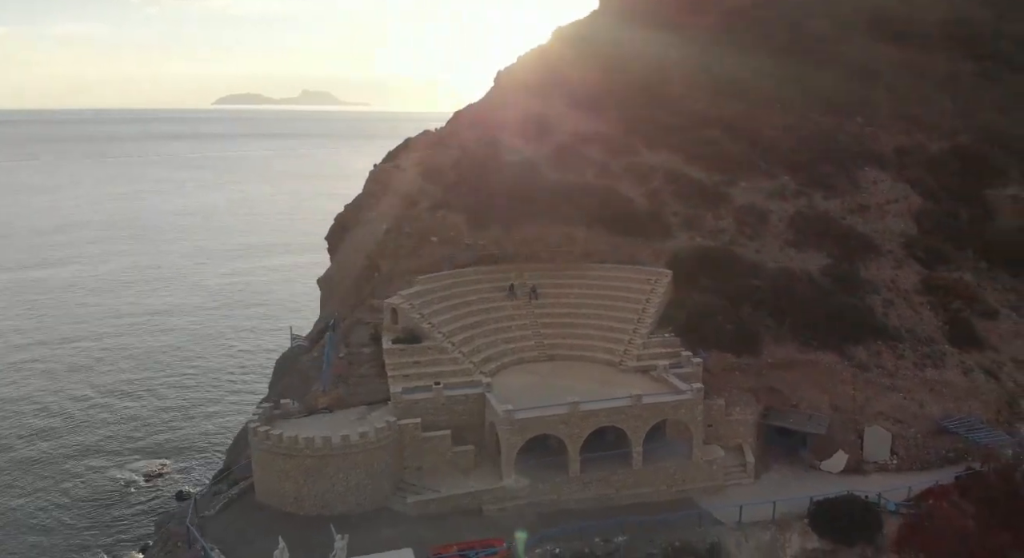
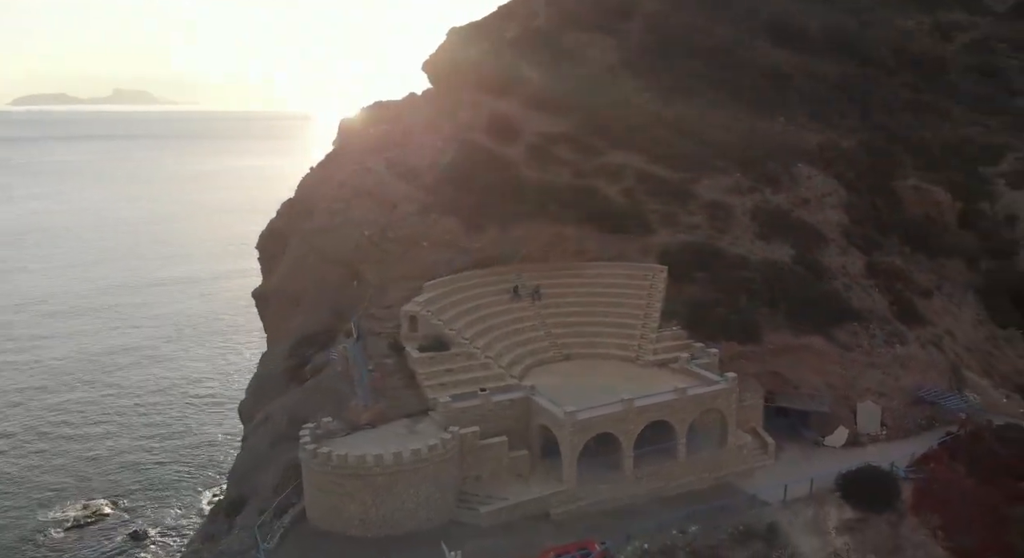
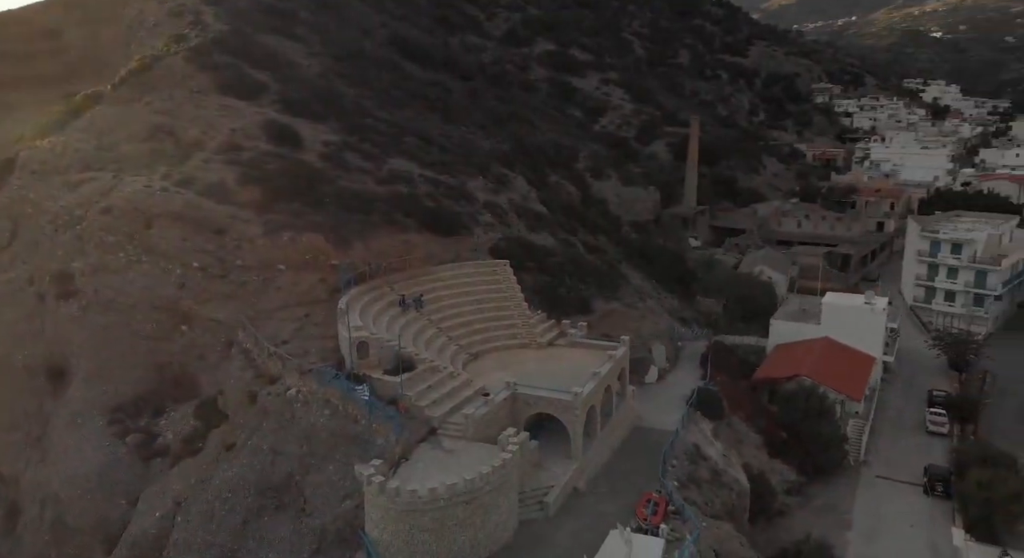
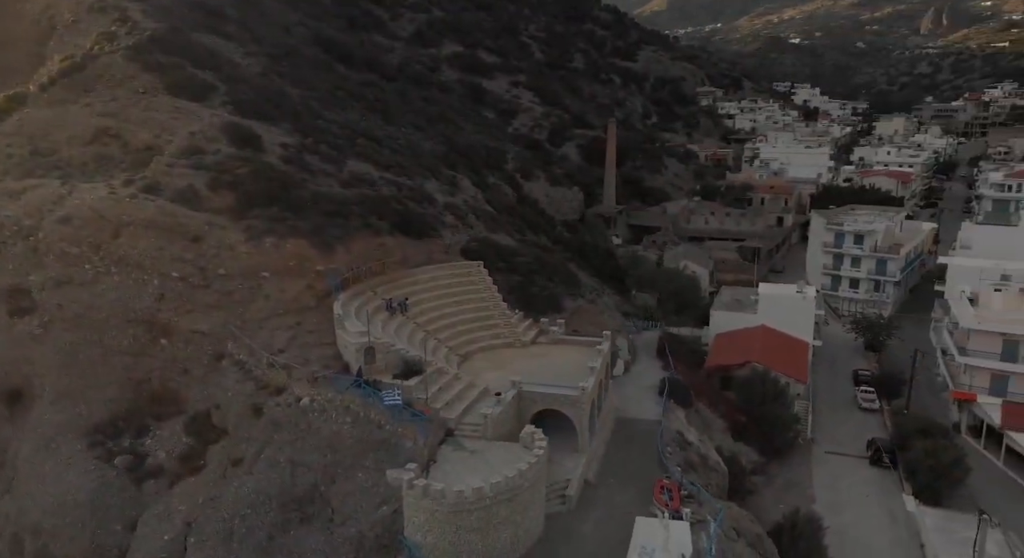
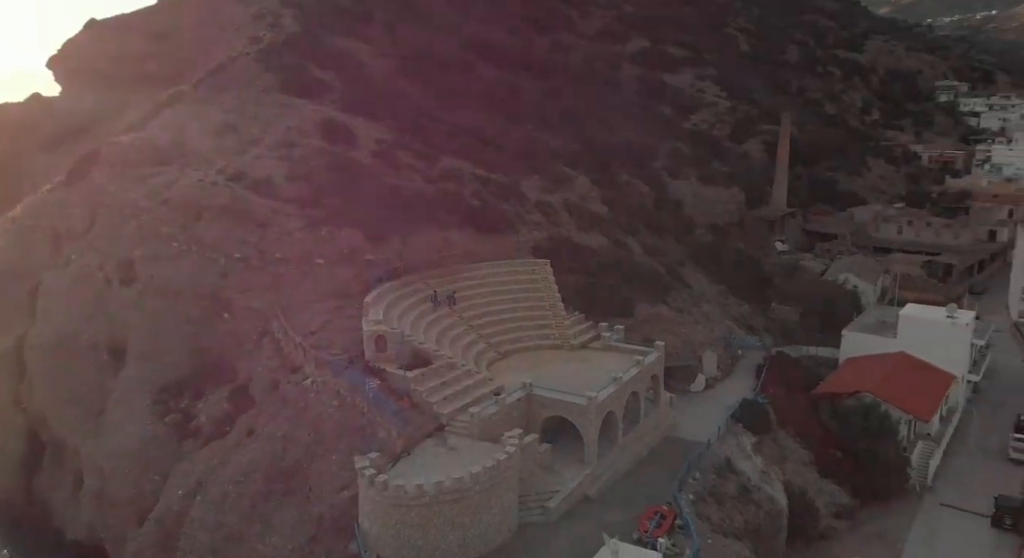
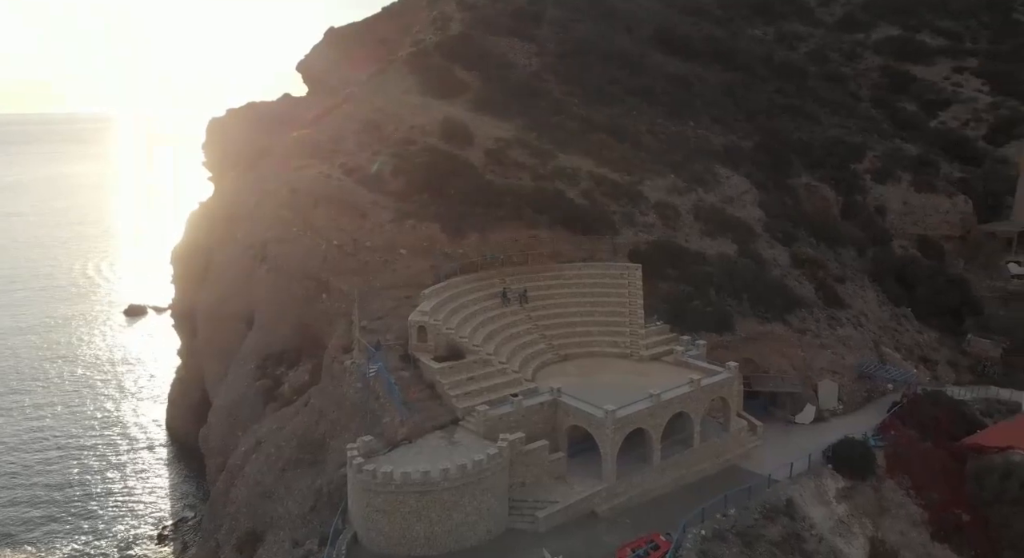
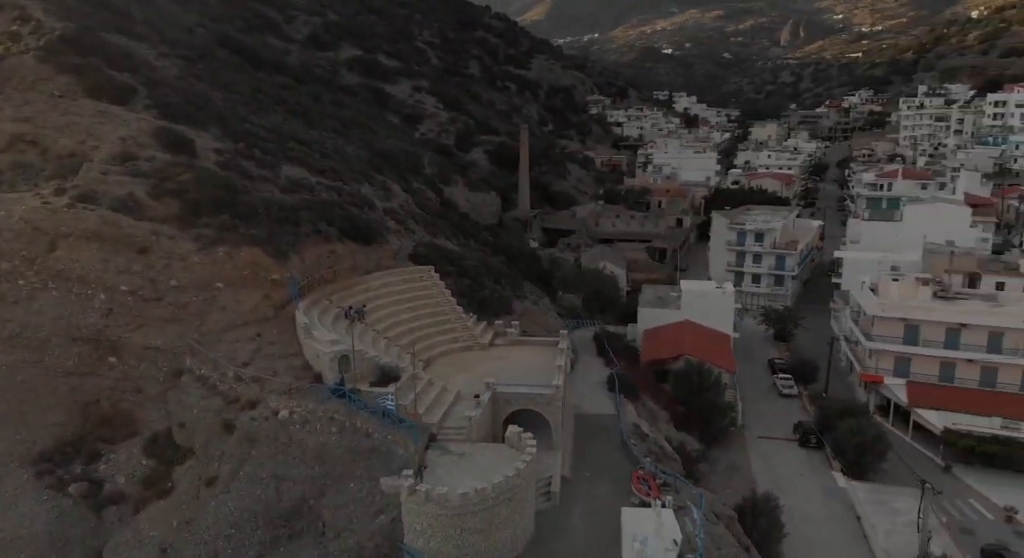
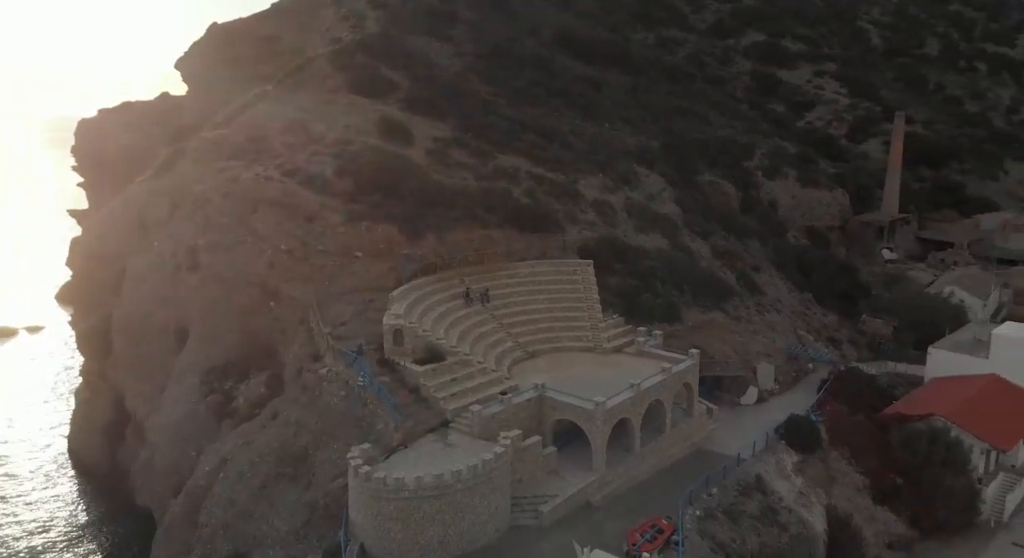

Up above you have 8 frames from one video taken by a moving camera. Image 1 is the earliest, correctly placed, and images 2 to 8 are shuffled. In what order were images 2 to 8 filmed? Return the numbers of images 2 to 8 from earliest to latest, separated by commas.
2, 6, 8, 5, 3, 4, 7
